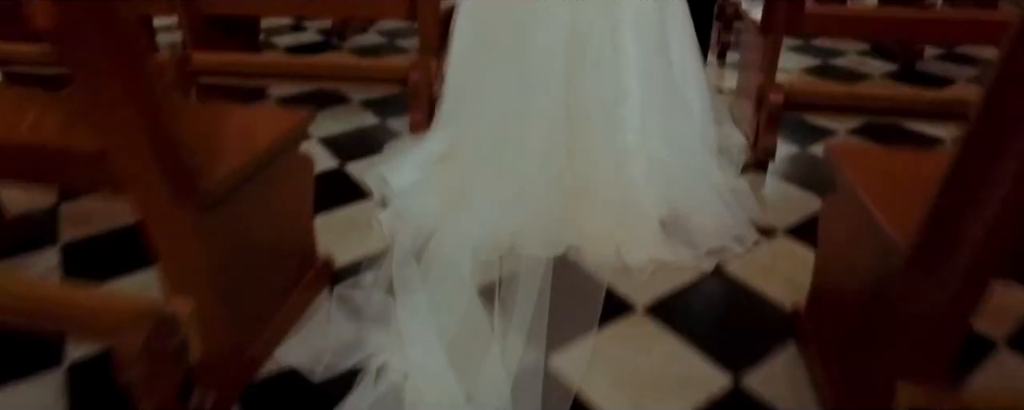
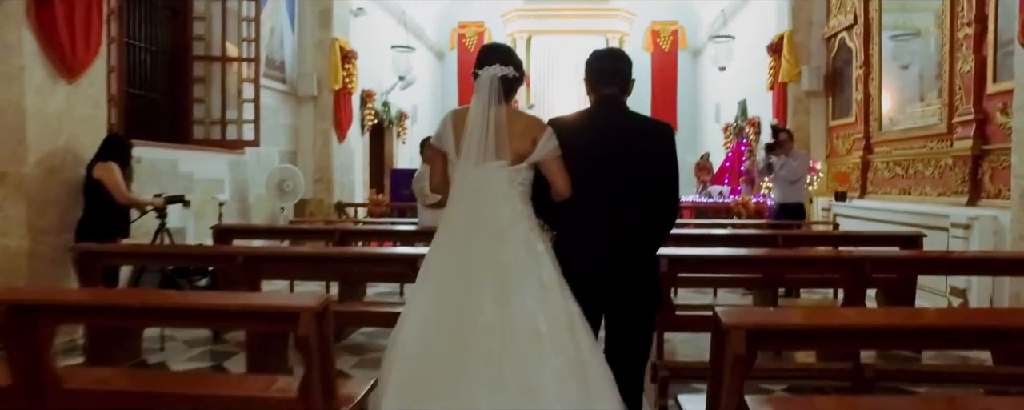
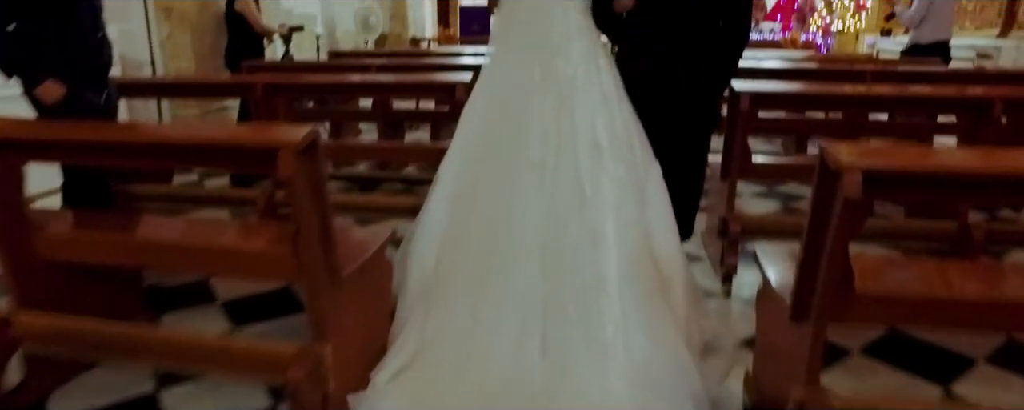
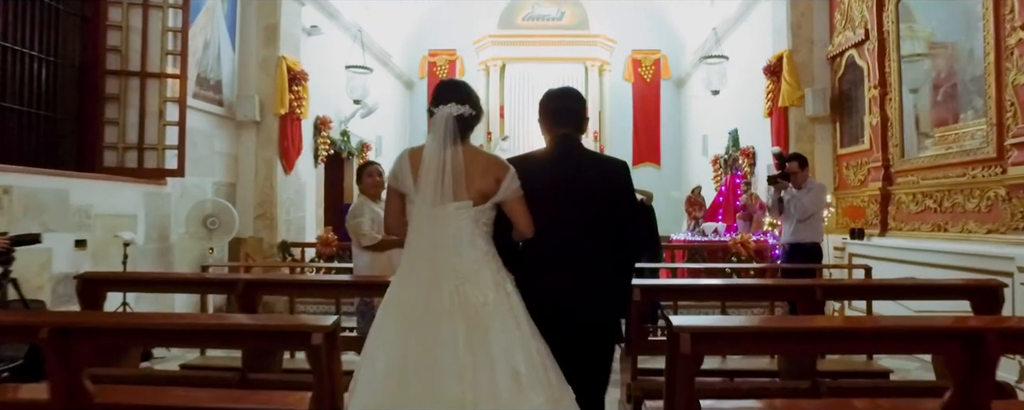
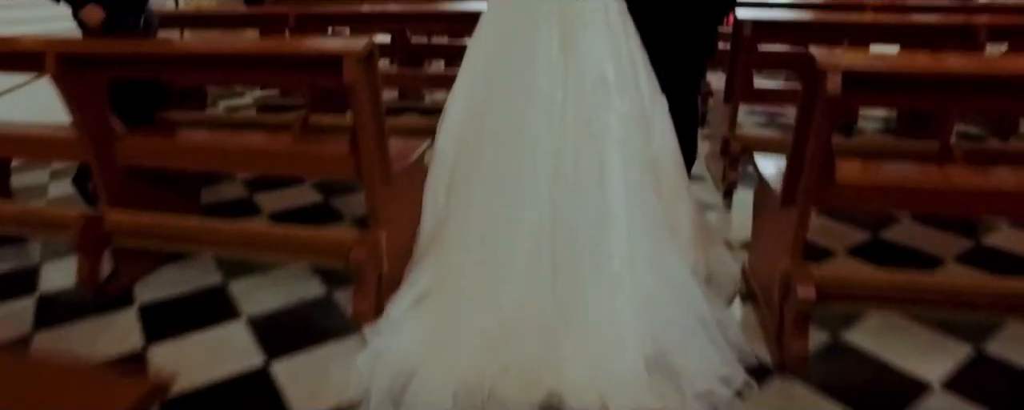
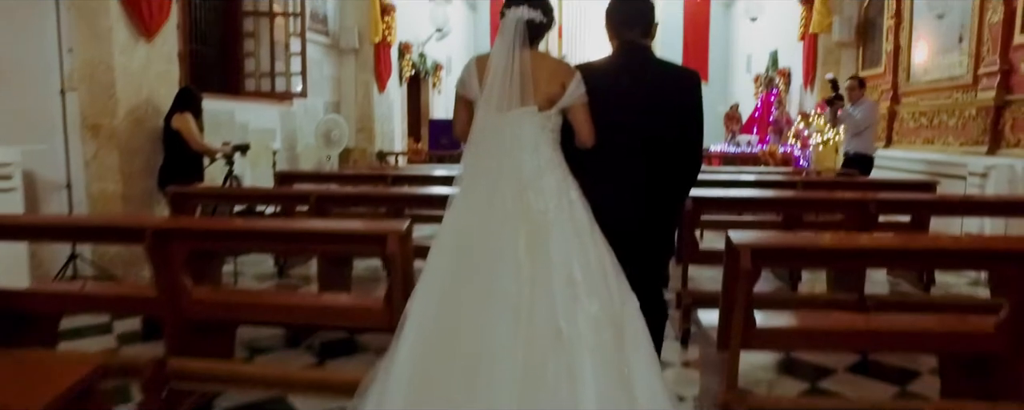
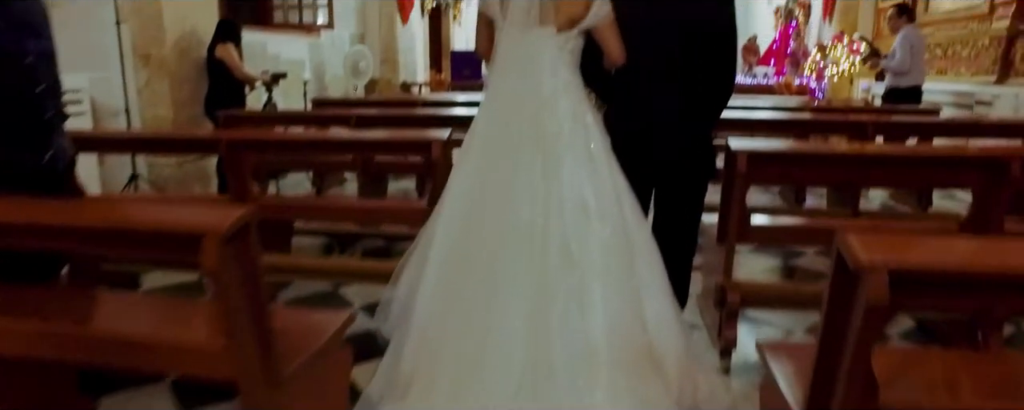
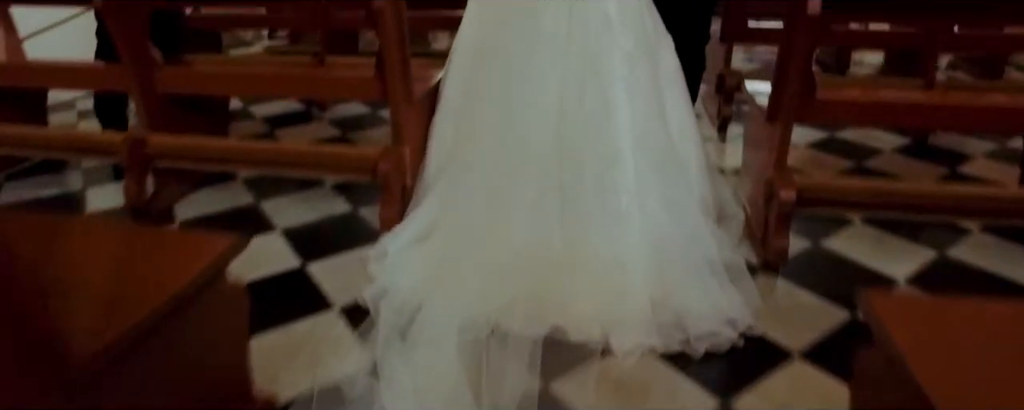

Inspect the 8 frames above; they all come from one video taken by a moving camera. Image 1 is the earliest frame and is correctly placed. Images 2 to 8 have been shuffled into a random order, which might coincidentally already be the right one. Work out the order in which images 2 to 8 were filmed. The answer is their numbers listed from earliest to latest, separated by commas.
8, 5, 3, 7, 6, 2, 4
